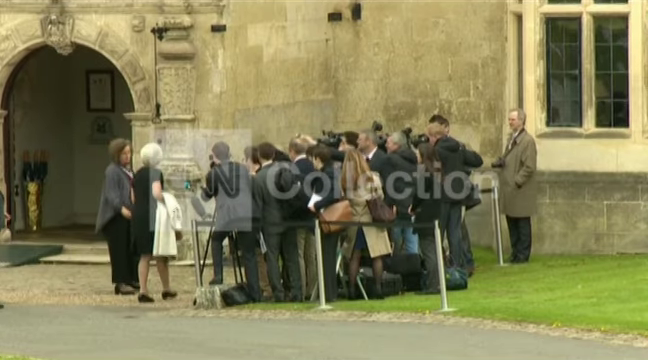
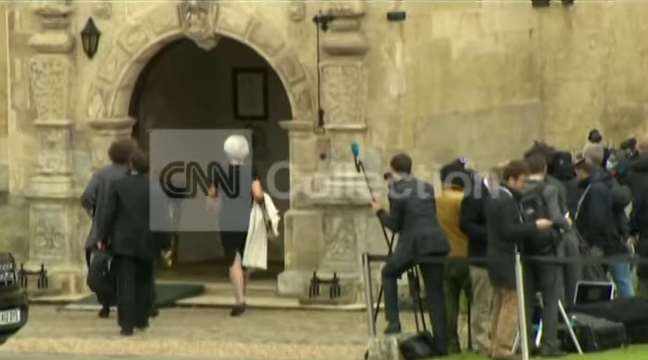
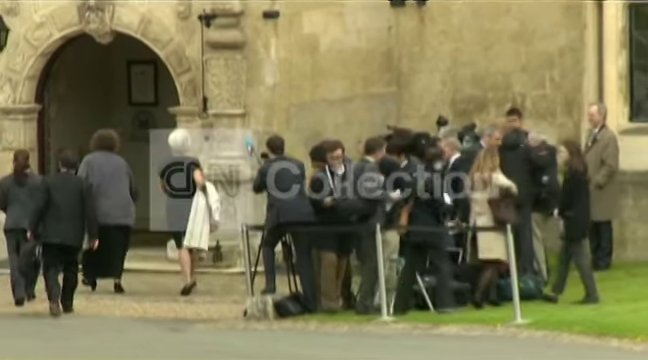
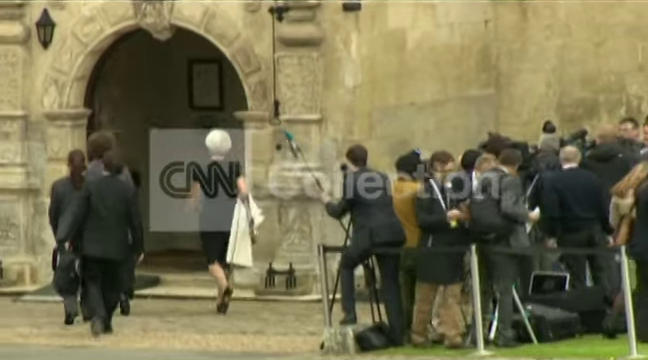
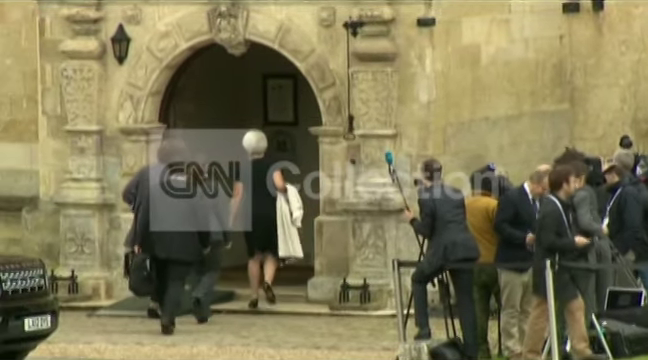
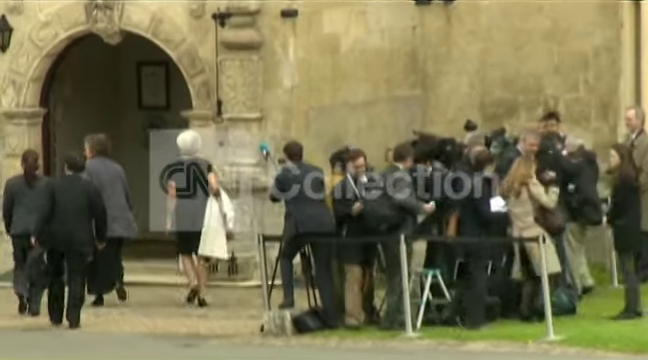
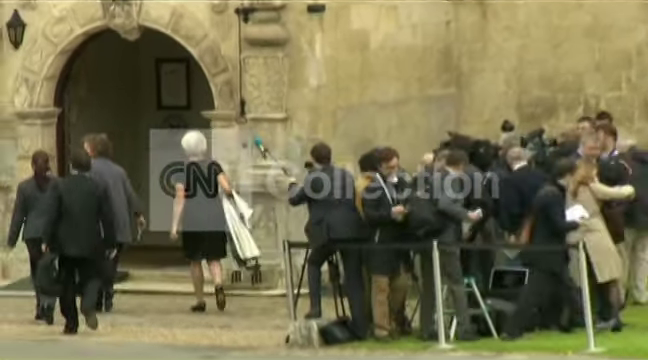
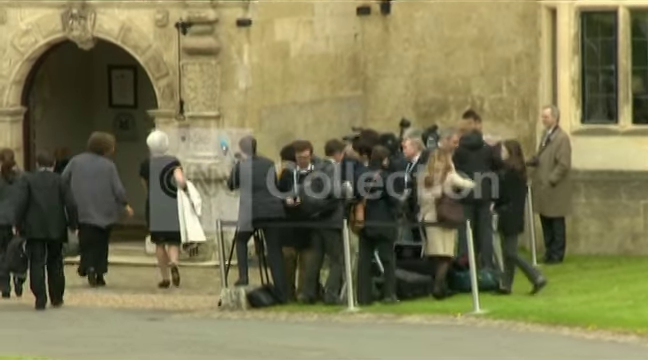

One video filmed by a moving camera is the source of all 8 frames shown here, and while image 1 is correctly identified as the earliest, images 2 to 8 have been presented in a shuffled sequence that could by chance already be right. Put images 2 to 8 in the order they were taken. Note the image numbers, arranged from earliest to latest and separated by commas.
8, 3, 6, 7, 4, 2, 5
